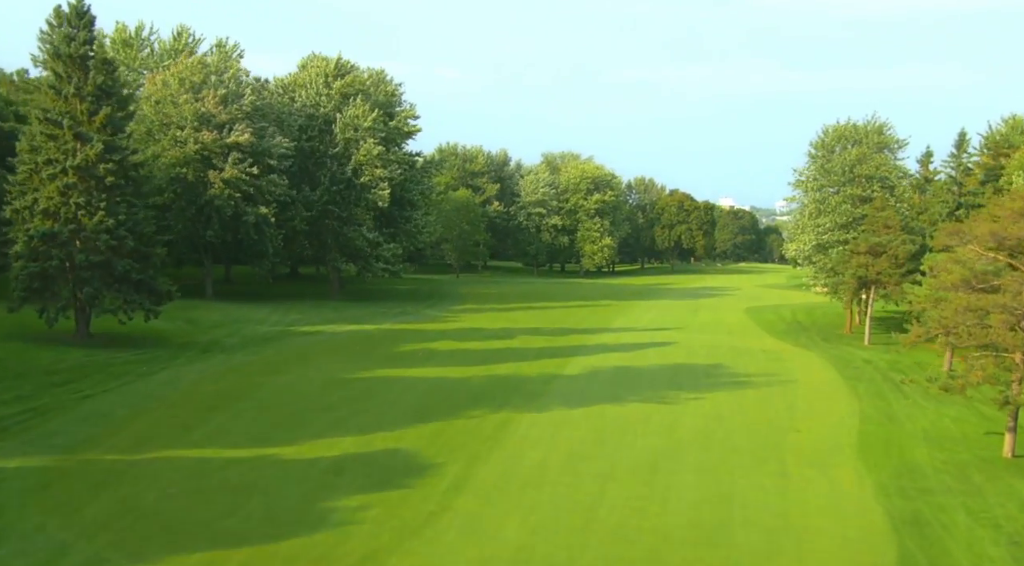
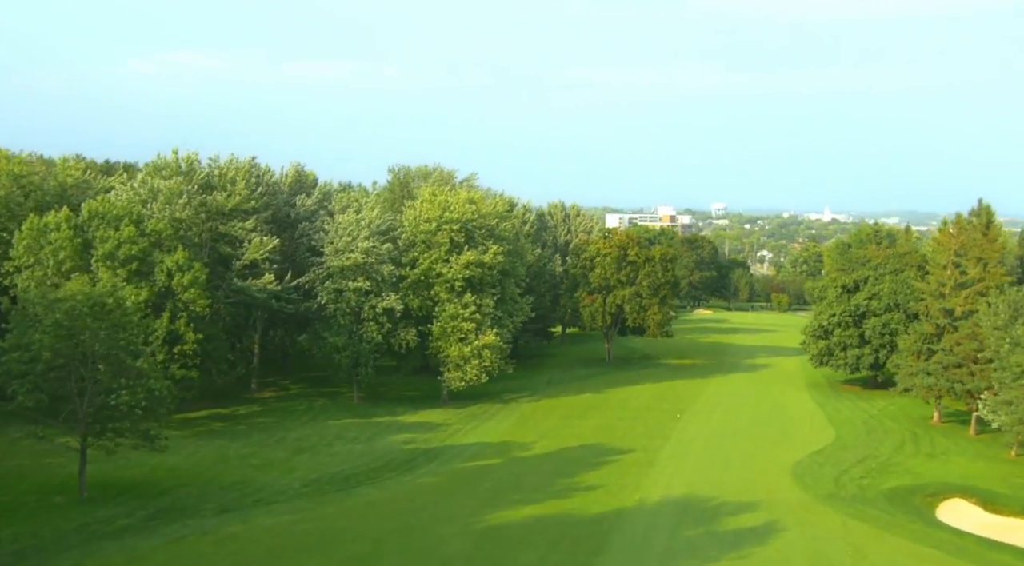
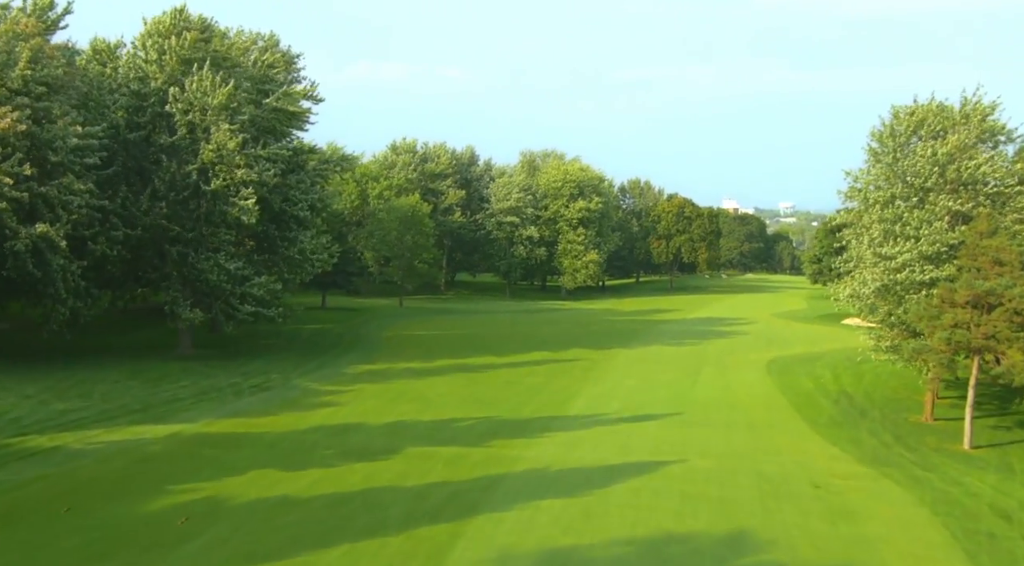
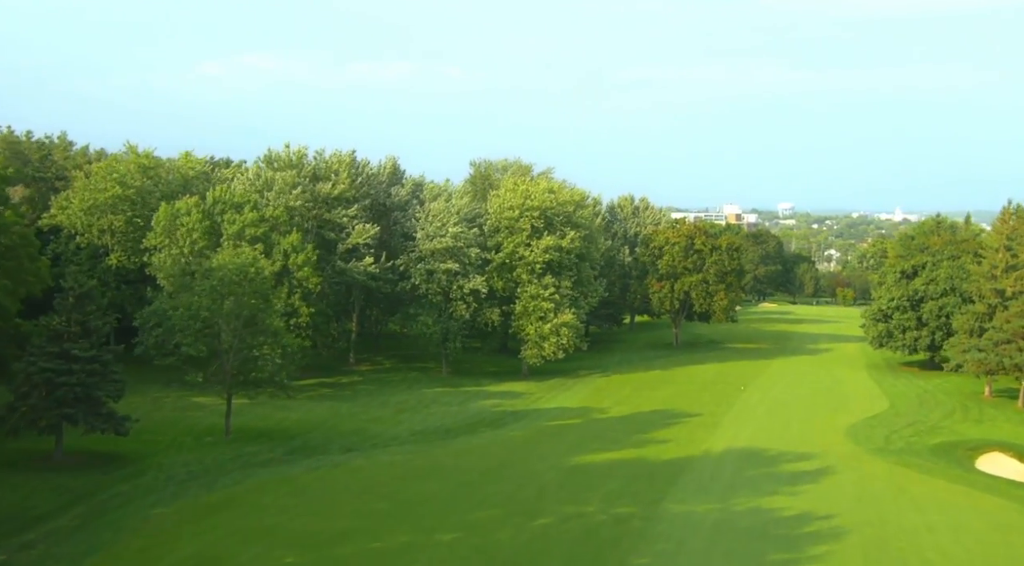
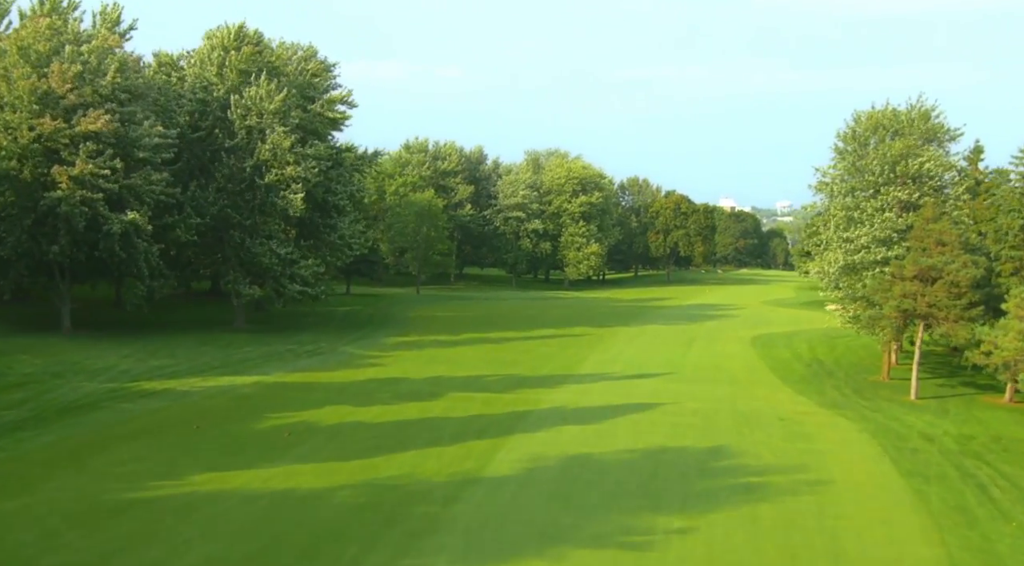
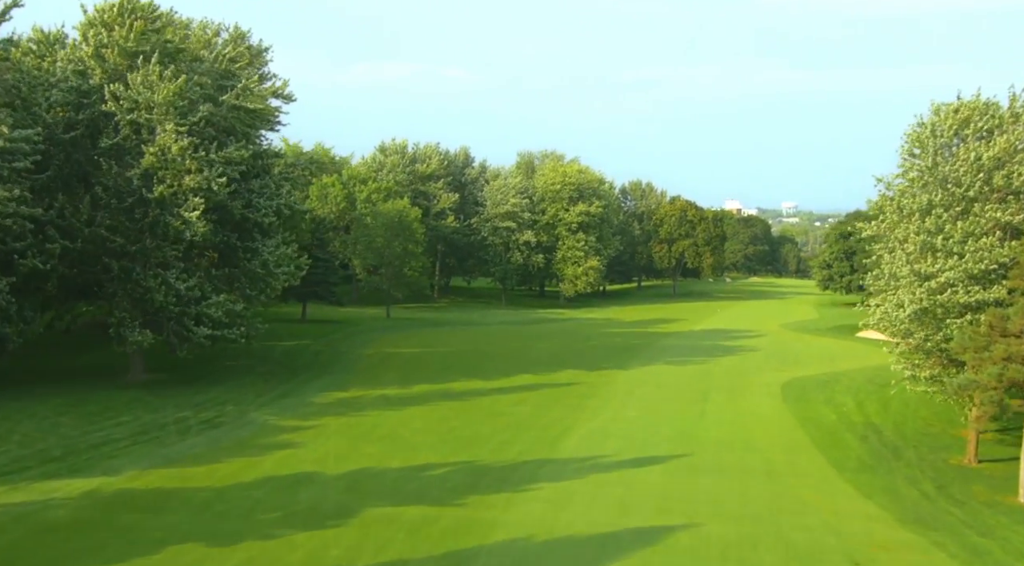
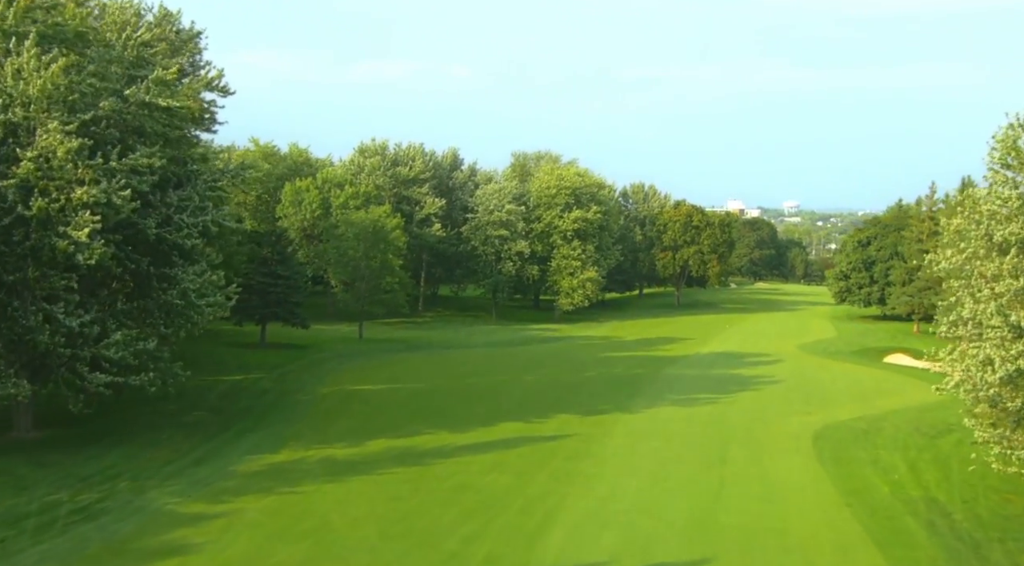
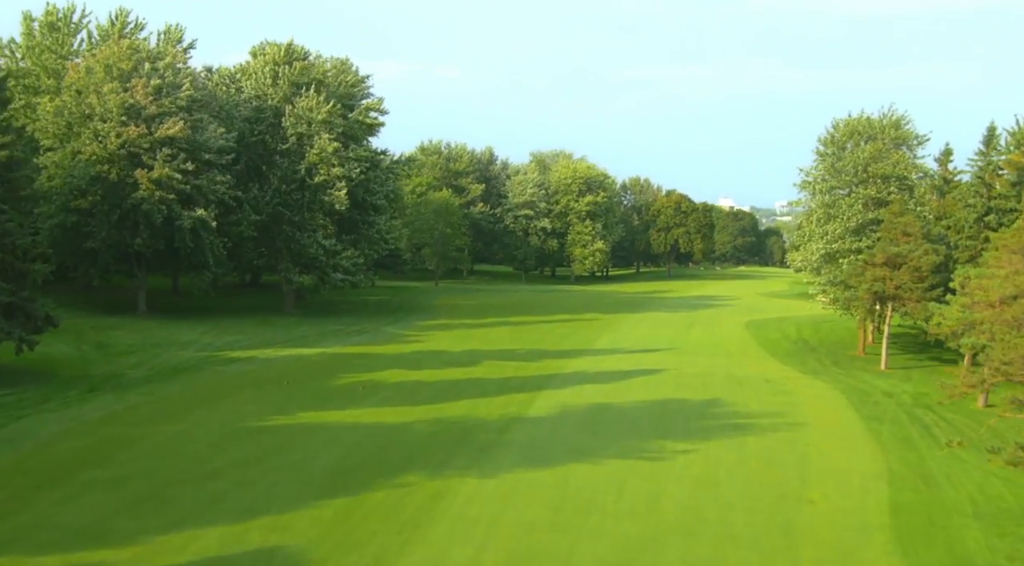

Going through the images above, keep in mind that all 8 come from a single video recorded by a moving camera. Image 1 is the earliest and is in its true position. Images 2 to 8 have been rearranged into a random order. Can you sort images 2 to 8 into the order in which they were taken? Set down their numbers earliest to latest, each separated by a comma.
8, 5, 3, 6, 7, 4, 2
